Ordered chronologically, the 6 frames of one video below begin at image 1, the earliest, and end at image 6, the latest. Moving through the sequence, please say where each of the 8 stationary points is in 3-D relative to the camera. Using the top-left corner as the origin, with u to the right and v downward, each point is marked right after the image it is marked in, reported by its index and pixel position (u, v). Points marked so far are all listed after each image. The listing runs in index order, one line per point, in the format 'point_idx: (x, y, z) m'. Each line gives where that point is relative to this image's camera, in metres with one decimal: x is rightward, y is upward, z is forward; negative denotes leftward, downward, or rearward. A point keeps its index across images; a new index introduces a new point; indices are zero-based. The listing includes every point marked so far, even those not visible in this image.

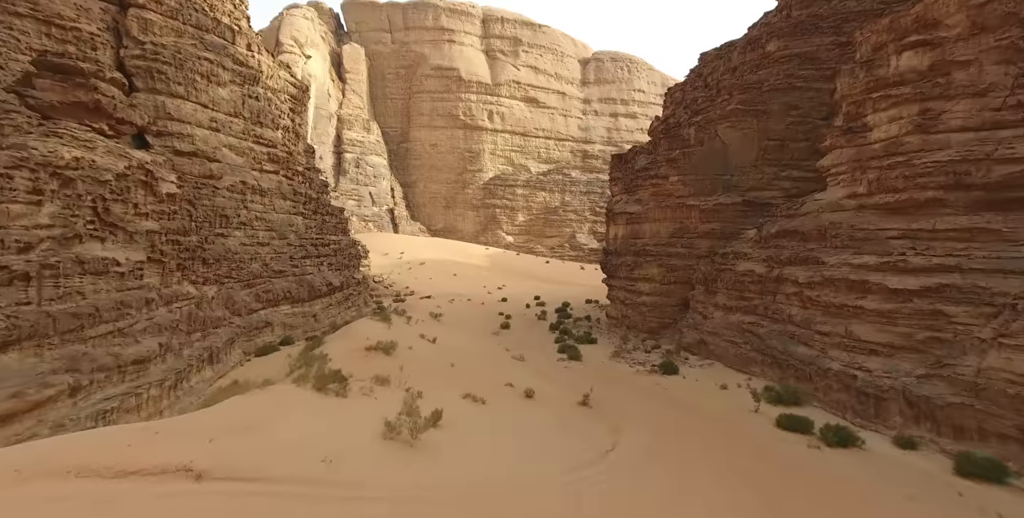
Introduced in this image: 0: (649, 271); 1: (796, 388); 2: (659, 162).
0: (+3.0, -0.3, +10.1) m
1: (+3.4, -1.5, +5.5) m
2: (+3.4, +2.2, +10.6) m
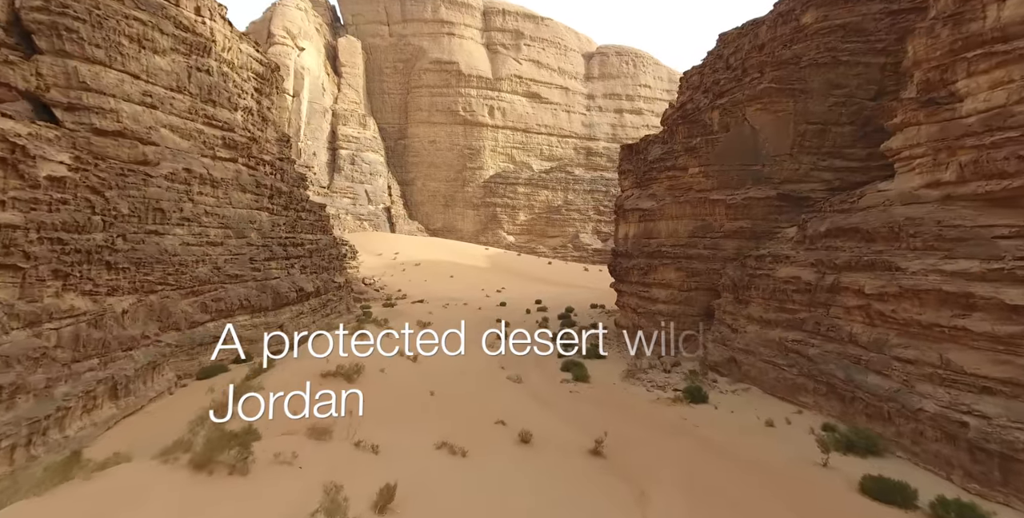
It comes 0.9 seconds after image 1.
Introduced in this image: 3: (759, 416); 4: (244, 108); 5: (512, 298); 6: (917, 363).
0: (+3.0, -0.3, +8.9) m
1: (+3.3, -1.6, +4.3) m
2: (+3.3, +2.1, +9.4) m
3: (+2.8, -1.8, +5.2) m
4: (-4.4, +2.5, +7.6) m
5: (0.0, -1.6, +19.4) m
6: (+3.6, -0.9, +4.1) m
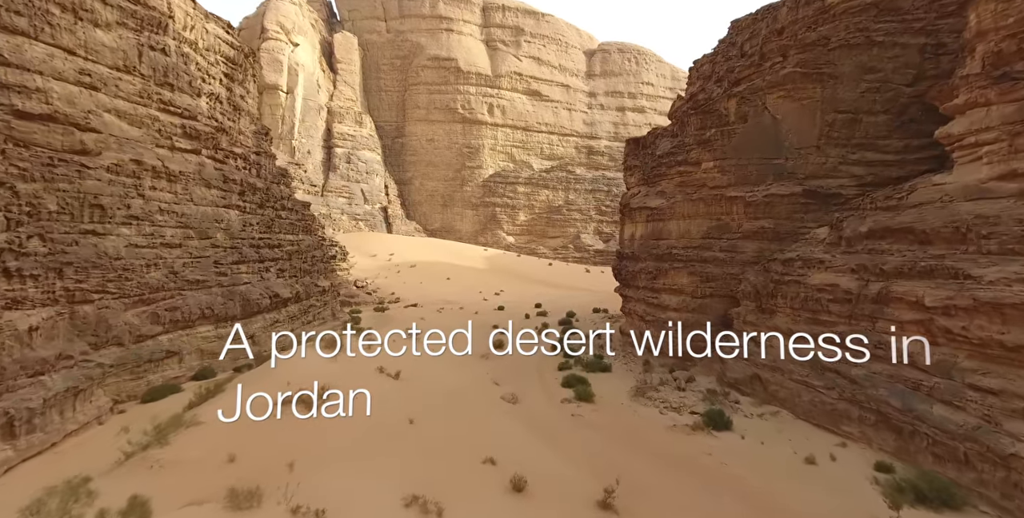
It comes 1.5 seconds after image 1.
0: (+2.9, -0.4, +8.2) m
1: (+3.2, -1.6, +3.5) m
2: (+3.3, +2.1, +8.6) m
3: (+2.7, -1.8, +4.4) m
4: (-4.4, +2.4, +6.8) m
5: (0.0, -1.7, +18.7) m
6: (+3.5, -1.0, +3.4) m
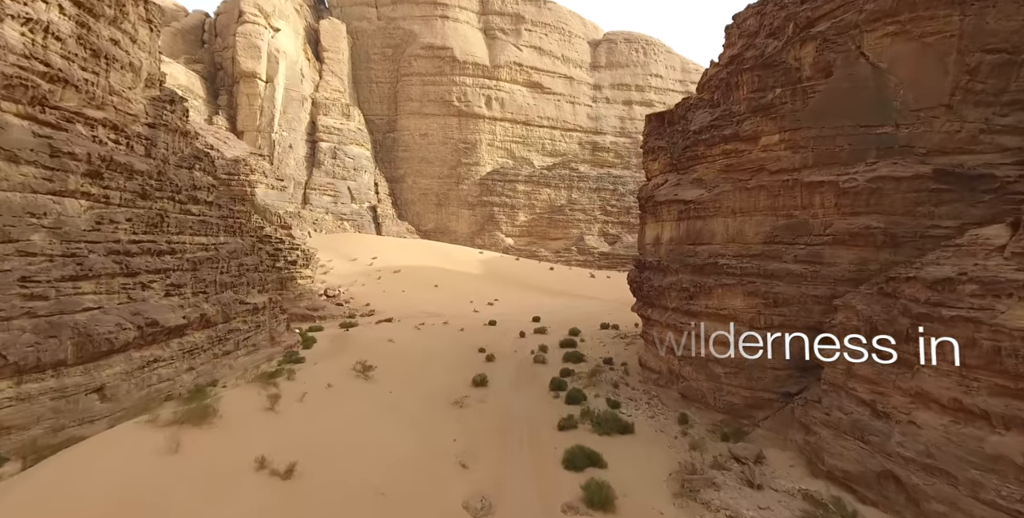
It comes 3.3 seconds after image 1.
0: (+2.7, -0.5, +5.8) m
1: (+3.0, -1.8, +1.1) m
2: (+3.1, +1.9, +6.2) m
3: (+2.4, -2.0, +2.0) m
4: (-4.7, +2.3, +4.5) m
5: (-0.2, -1.8, +16.3) m
6: (+3.3, -1.1, +1.0) m
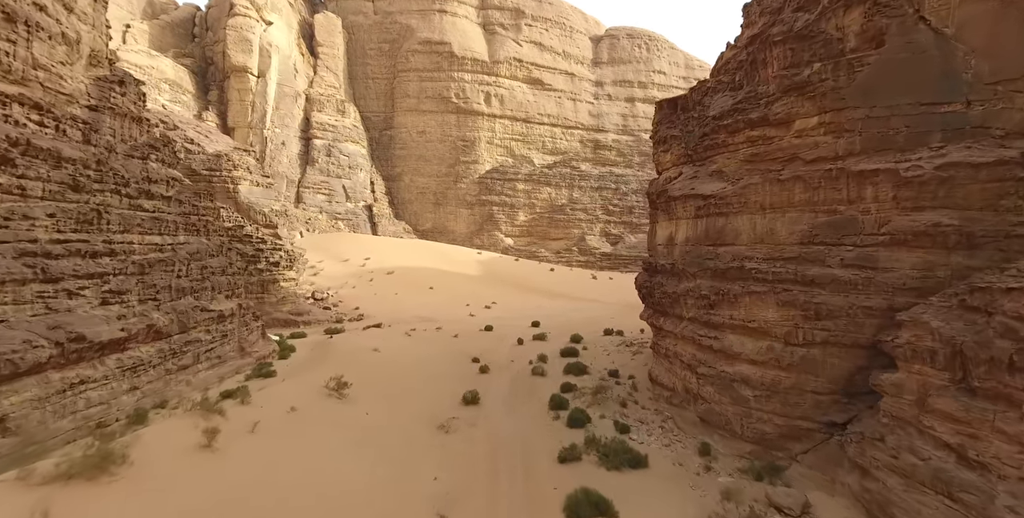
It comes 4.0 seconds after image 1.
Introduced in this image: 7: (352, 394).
0: (+2.6, -0.6, +4.9) m
1: (+2.9, -1.8, +0.3) m
2: (+3.0, +1.9, +5.4) m
3: (+2.4, -2.0, +1.2) m
4: (-4.7, +2.3, +3.7) m
5: (-0.2, -1.9, +15.5) m
6: (+3.2, -1.2, +0.1) m
7: (-2.2, -1.9, +6.4) m
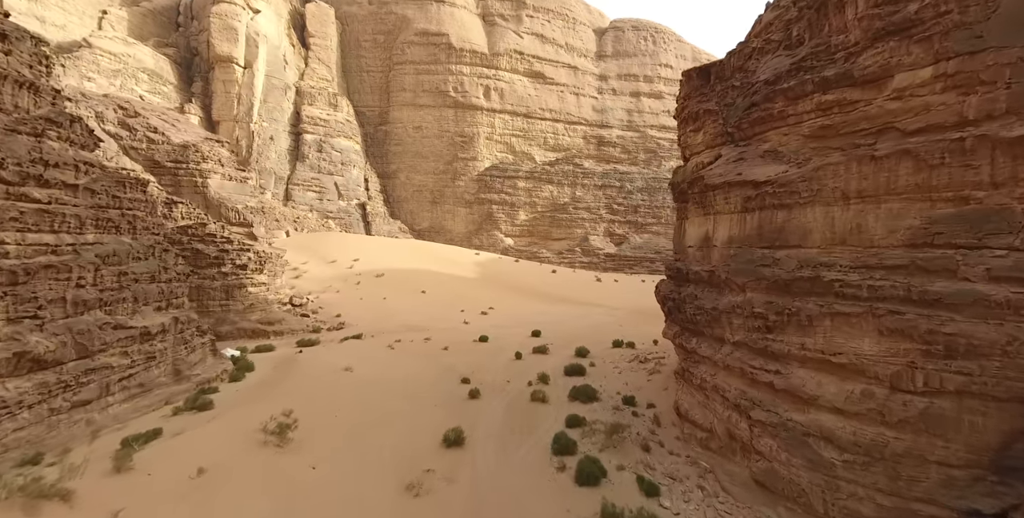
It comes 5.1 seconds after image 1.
0: (+2.5, -0.6, +3.5) m
1: (+2.8, -1.9, -1.1) m
2: (+2.9, +1.8, +4.0) m
3: (+2.3, -2.0, -0.2) m
4: (-4.8, +2.2, +2.3) m
5: (-0.3, -1.9, +14.1) m
6: (+3.1, -1.2, -1.3) m
7: (-2.3, -1.9, +5.0) m
